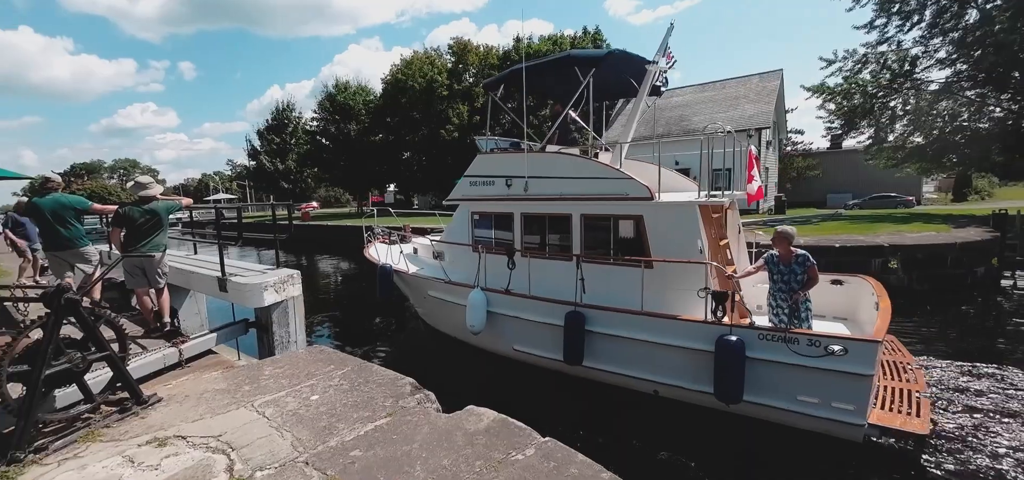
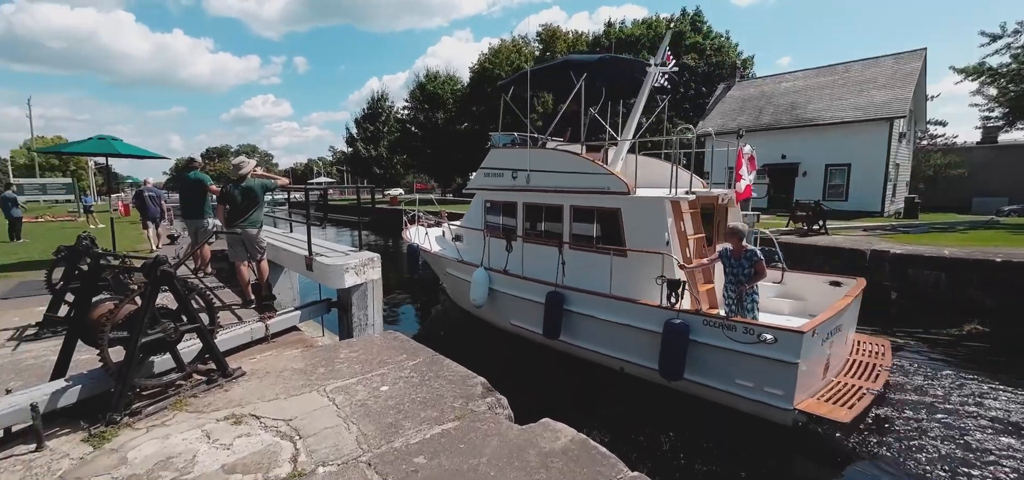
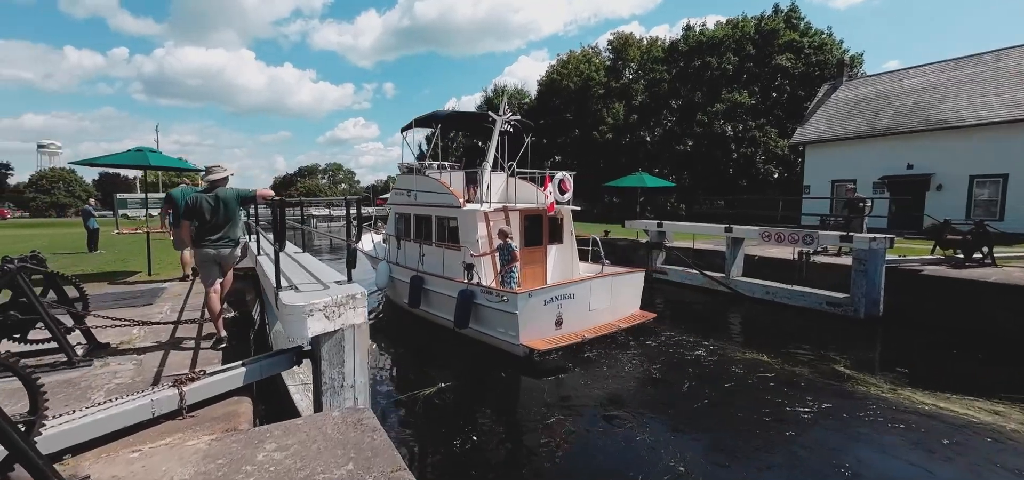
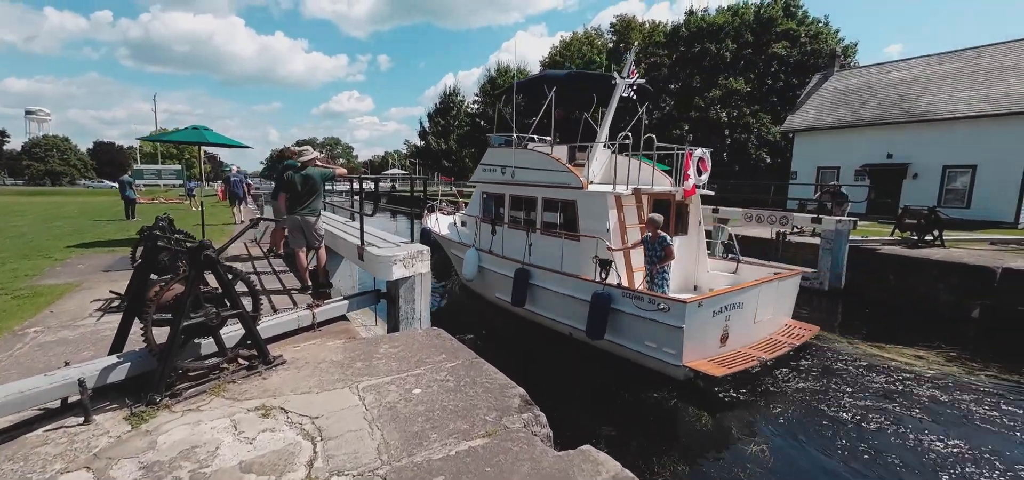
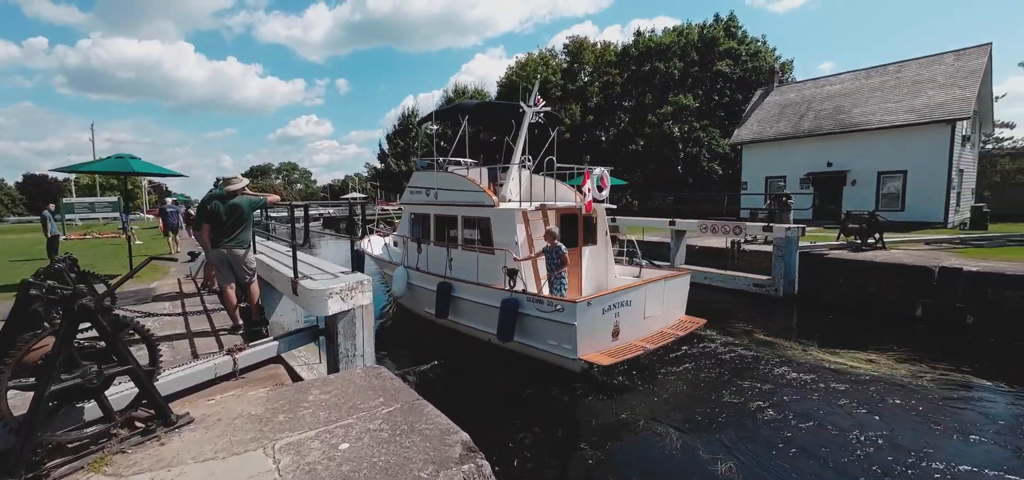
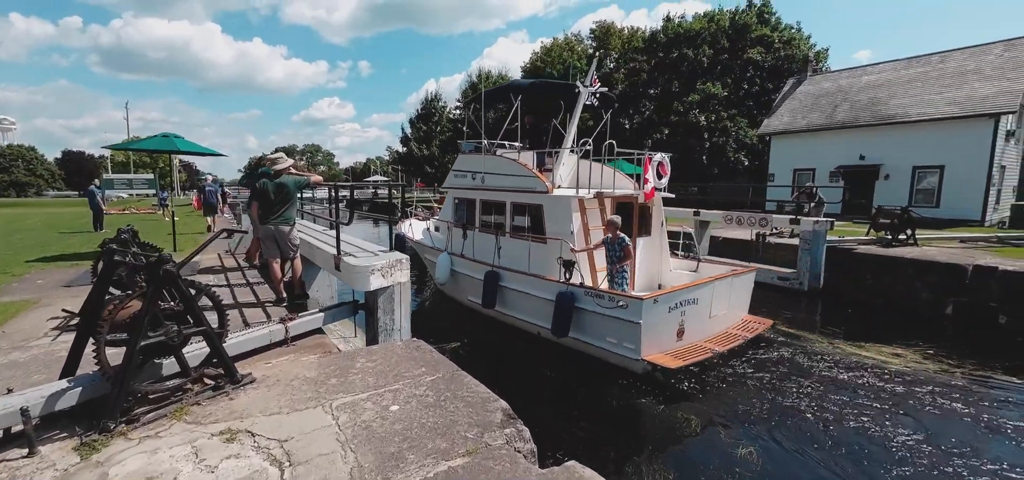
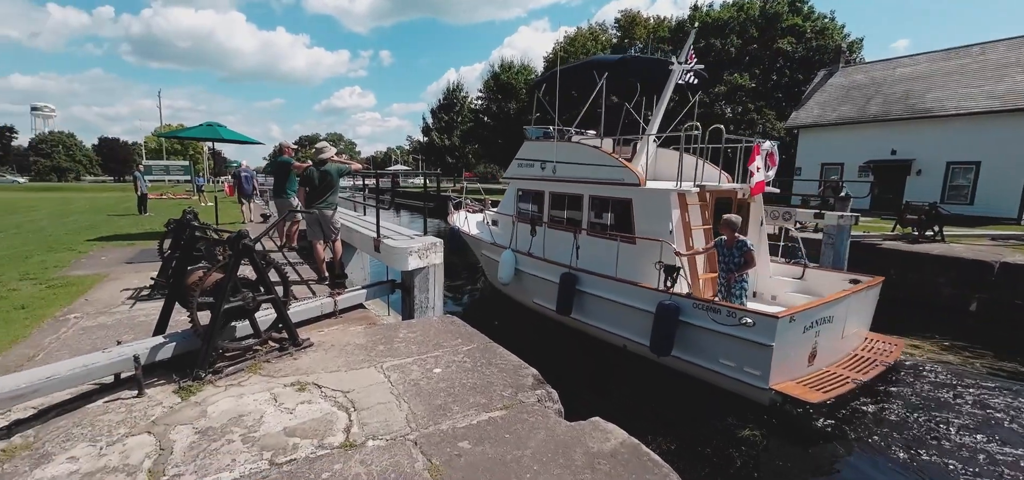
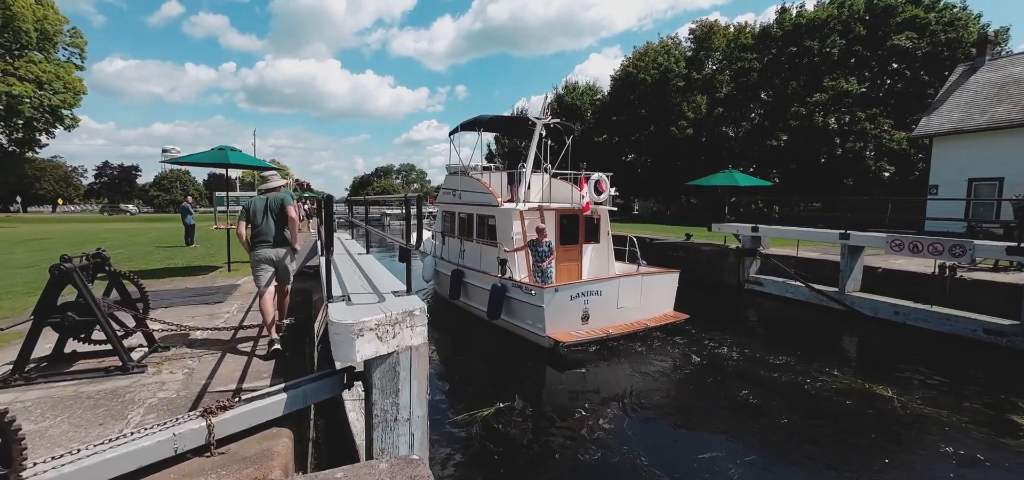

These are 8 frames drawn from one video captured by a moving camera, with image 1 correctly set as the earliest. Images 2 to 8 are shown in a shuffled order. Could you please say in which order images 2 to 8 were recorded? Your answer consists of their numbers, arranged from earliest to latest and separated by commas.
2, 7, 4, 6, 5, 3, 8
